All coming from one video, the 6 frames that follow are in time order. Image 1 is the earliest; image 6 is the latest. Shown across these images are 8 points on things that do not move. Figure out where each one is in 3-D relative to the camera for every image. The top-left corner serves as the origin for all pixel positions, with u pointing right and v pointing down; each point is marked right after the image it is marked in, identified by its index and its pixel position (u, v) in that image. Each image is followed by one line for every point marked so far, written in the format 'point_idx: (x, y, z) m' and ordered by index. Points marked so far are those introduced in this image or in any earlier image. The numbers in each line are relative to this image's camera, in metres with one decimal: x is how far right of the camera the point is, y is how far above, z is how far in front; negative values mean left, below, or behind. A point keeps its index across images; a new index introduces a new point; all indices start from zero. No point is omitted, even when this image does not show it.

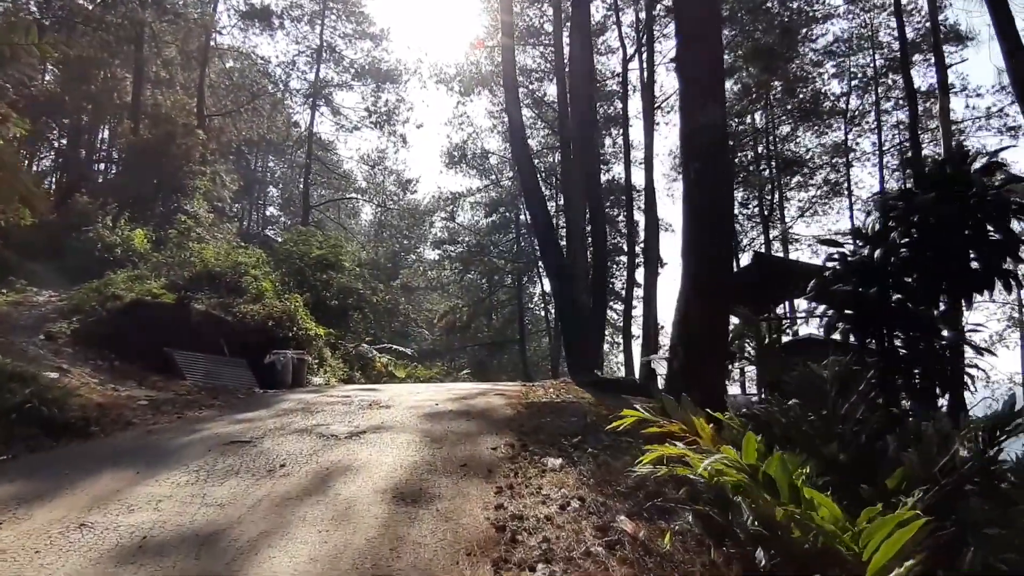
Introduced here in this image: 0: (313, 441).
0: (-1.6, -1.2, +6.5) m
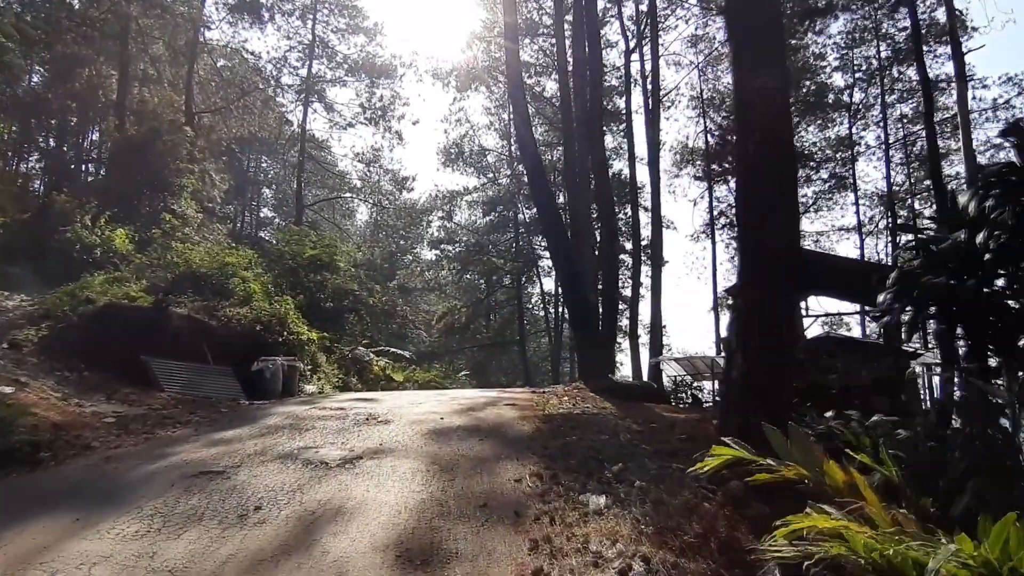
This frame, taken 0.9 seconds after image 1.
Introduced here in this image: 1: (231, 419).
0: (-1.4, -1.2, +5.5) m
1: (-3.0, -1.4, +9.0) m
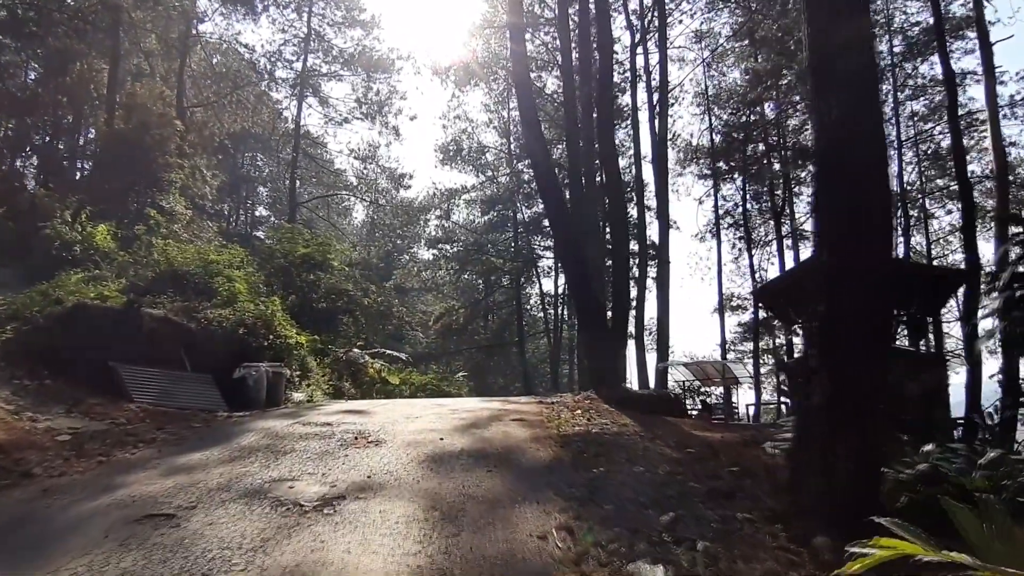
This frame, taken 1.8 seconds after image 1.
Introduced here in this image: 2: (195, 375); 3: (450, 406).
0: (-1.3, -1.2, +4.5) m
1: (-2.9, -1.4, +7.9) m
2: (-4.3, -1.2, +11.1) m
3: (-0.8, -1.4, +10.1) m
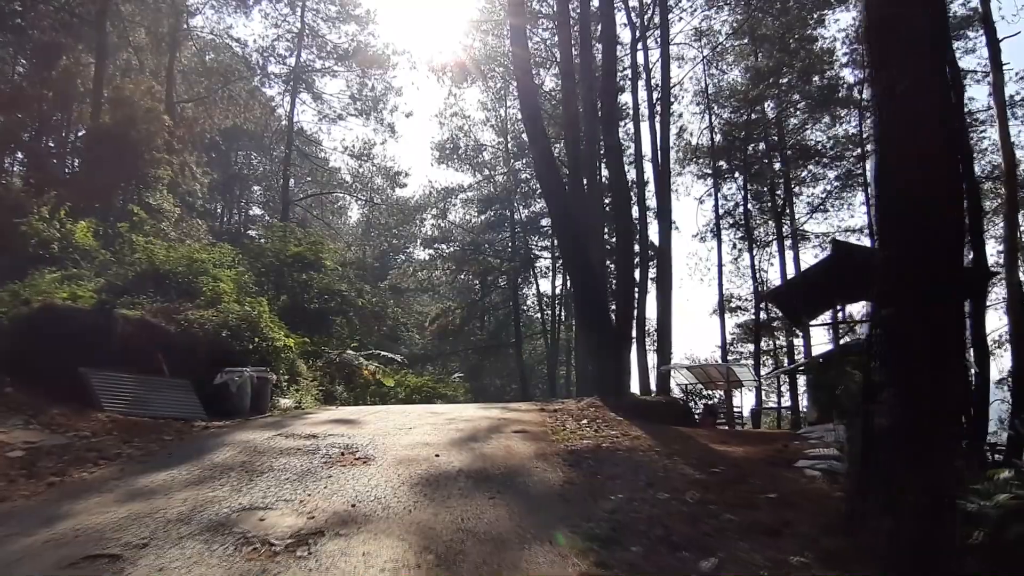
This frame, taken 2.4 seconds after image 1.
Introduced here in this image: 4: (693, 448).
0: (-1.3, -1.2, +3.8) m
1: (-2.9, -1.4, +7.2) m
2: (-4.3, -1.2, +10.4) m
3: (-0.7, -1.4, +9.4) m
4: (+1.5, -1.3, +7.0) m
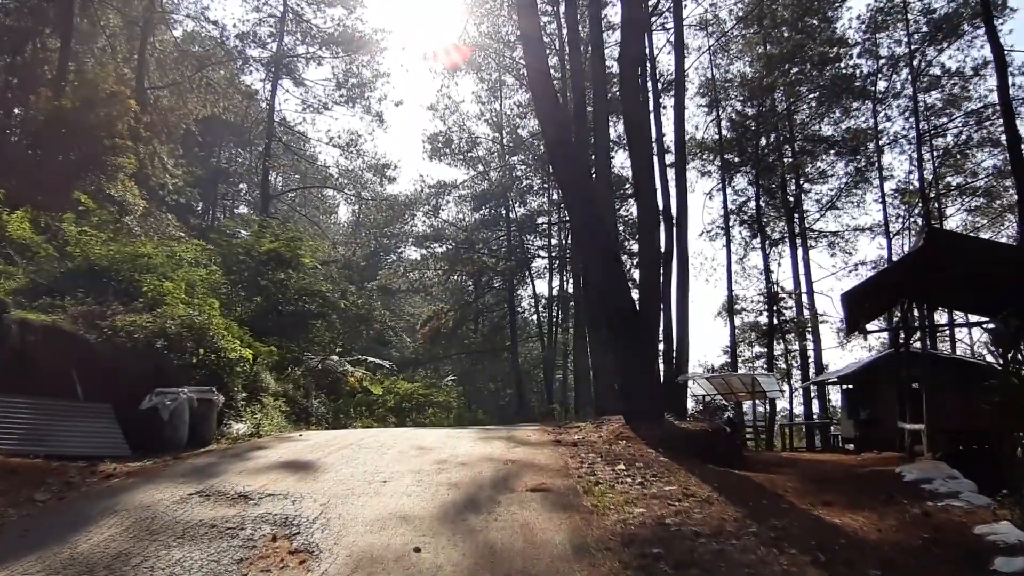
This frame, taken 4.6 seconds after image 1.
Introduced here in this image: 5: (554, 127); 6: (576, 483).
0: (-1.1, -1.2, +1.6) m
1: (-2.8, -1.4, +5.0) m
2: (-4.2, -1.2, +8.2) m
3: (-0.7, -1.4, +7.2) m
4: (+1.6, -1.3, +4.8) m
5: (+0.5, +2.2, +11.0) m
6: (+0.4, -1.3, +5.5) m
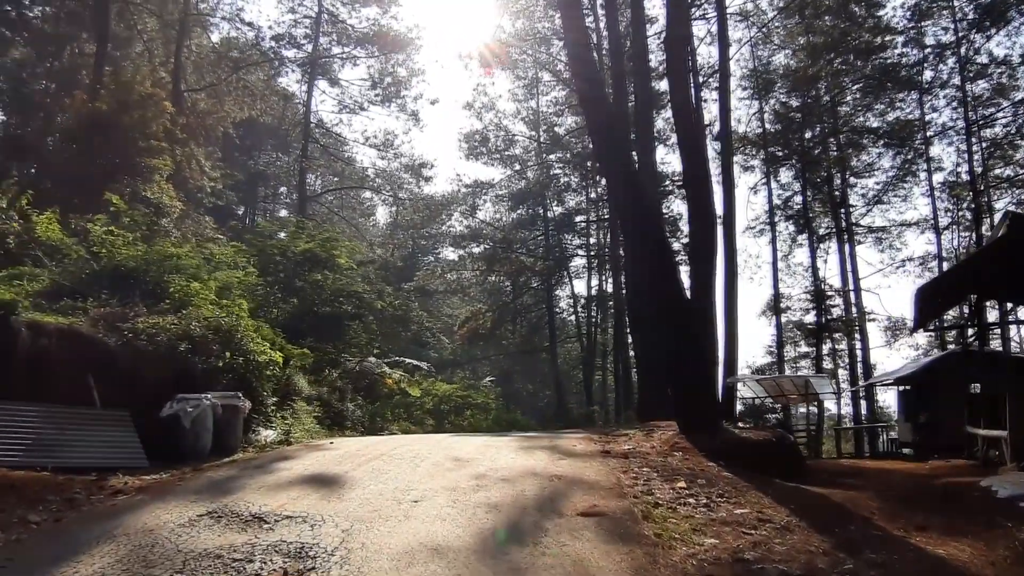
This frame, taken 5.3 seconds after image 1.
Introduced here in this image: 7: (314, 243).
0: (-1.0, -1.2, +1.0) m
1: (-2.5, -1.4, +4.4) m
2: (-3.8, -1.2, +7.7) m
3: (-0.3, -1.4, +6.6) m
4: (+1.9, -1.3, +4.1) m
5: (+1.0, +2.2, +10.3) m
6: (+0.7, -1.3, +4.8) m
7: (-4.7, +1.1, +19.7) m
